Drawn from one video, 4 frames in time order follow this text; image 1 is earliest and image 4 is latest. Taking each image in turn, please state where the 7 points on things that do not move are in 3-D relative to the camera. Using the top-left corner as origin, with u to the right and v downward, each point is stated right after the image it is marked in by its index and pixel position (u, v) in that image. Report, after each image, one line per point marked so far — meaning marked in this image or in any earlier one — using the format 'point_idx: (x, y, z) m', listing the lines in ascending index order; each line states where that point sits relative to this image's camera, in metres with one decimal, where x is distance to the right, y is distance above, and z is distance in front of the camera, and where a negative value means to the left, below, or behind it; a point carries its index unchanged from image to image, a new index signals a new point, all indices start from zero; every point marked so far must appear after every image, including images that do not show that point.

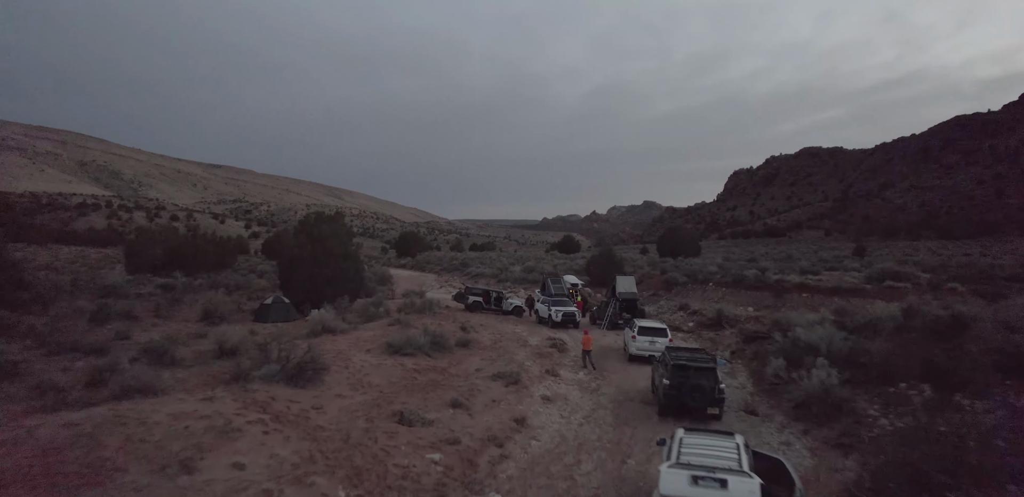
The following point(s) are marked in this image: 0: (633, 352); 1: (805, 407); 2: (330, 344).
0: (+4.1, -3.5, +16.9) m
1: (+6.2, -3.4, +10.8) m
2: (-5.2, -2.8, +14.4) m
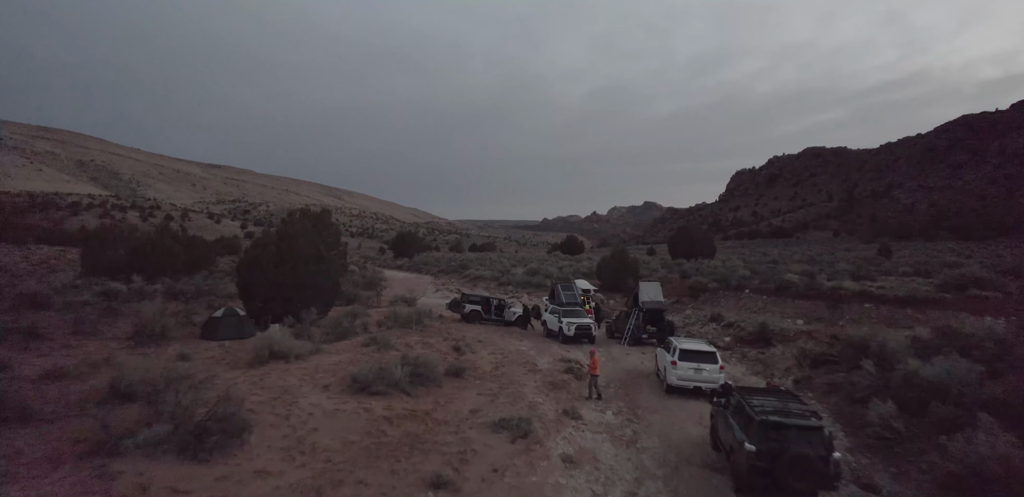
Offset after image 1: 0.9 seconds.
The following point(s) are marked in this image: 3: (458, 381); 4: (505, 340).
0: (+4.2, -3.5, +13.3) m
1: (+6.4, -3.4, +7.1) m
2: (-5.0, -2.8, +10.7) m
3: (-1.3, -3.3, +12.5) m
4: (-0.2, -3.6, +19.3) m
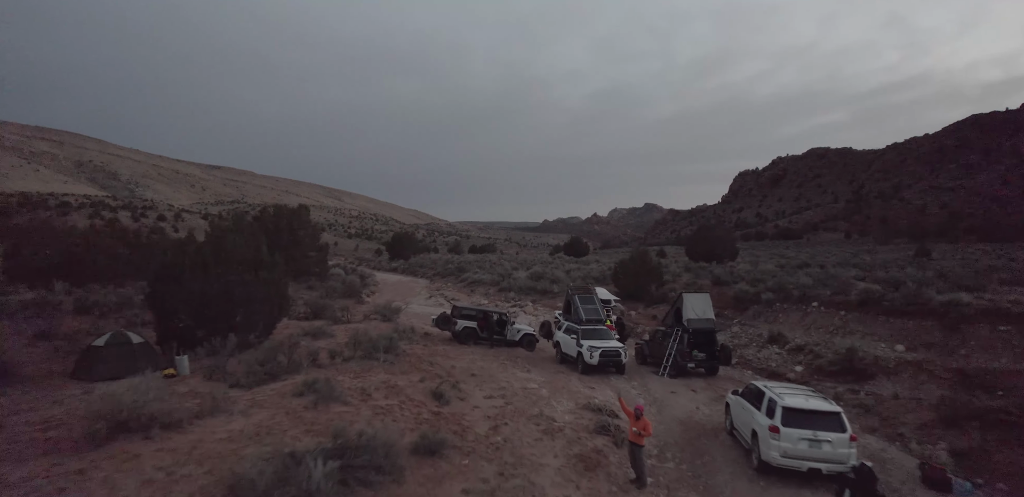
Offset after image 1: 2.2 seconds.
0: (+4.3, -3.5, +8.4) m
1: (+6.5, -3.4, +2.3) m
2: (-4.9, -2.8, +5.9) m
3: (-1.2, -3.3, +7.6) m
4: (-0.1, -3.6, +14.5) m
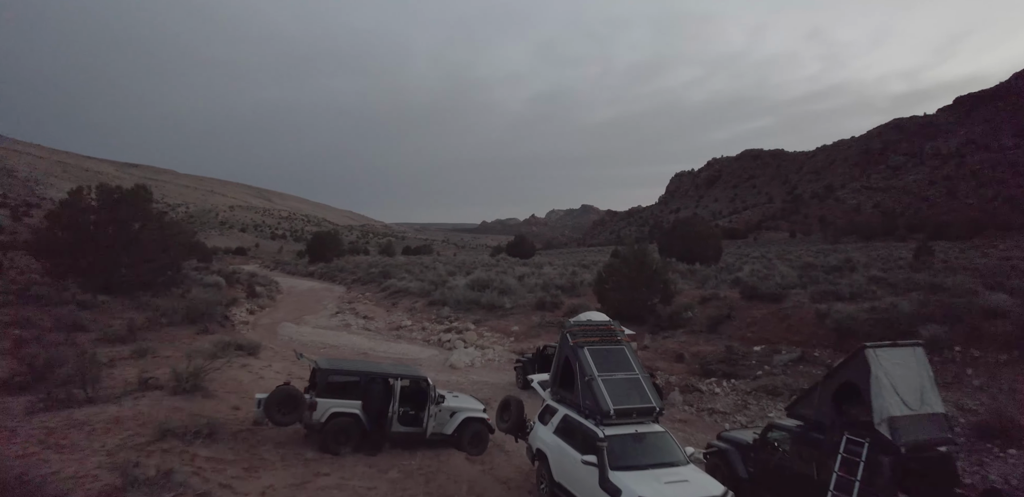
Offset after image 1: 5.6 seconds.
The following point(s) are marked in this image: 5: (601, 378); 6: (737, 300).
0: (+4.3, -3.3, -1.3) m
1: (+7.2, -3.2, -7.1) m
2: (-4.6, -2.6, -4.9) m
3: (-1.1, -3.1, -2.7) m
4: (-0.9, -3.4, +4.2) m
5: (+1.3, -1.9, +7.7) m
6: (+8.3, -1.8, +18.4) m
